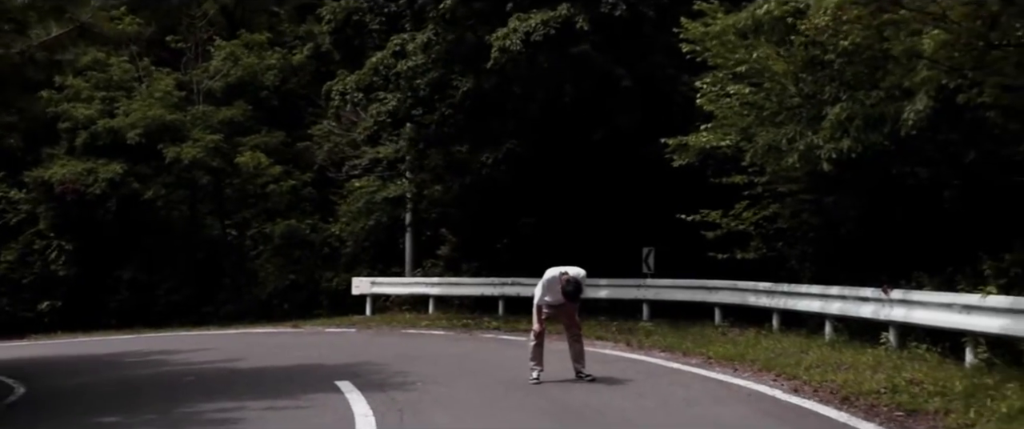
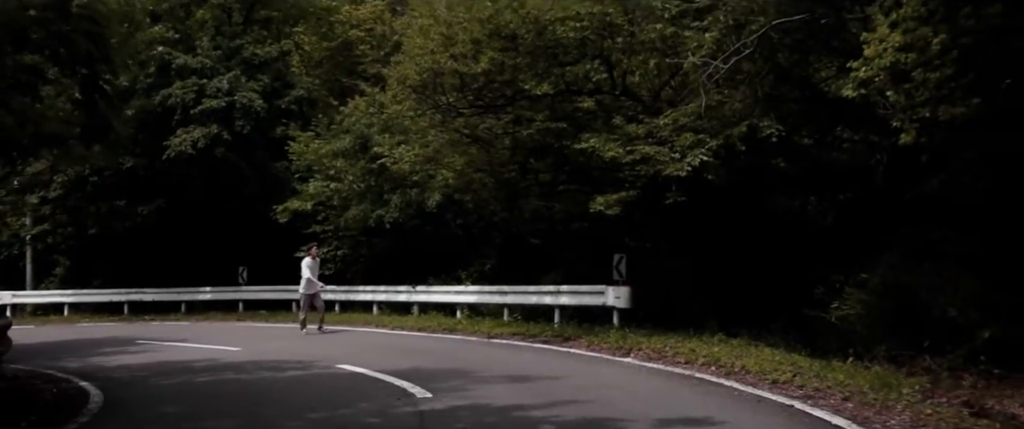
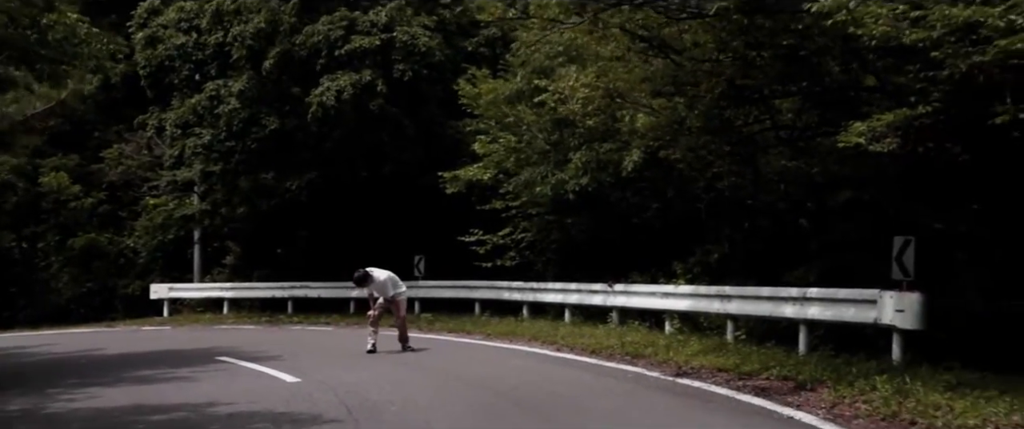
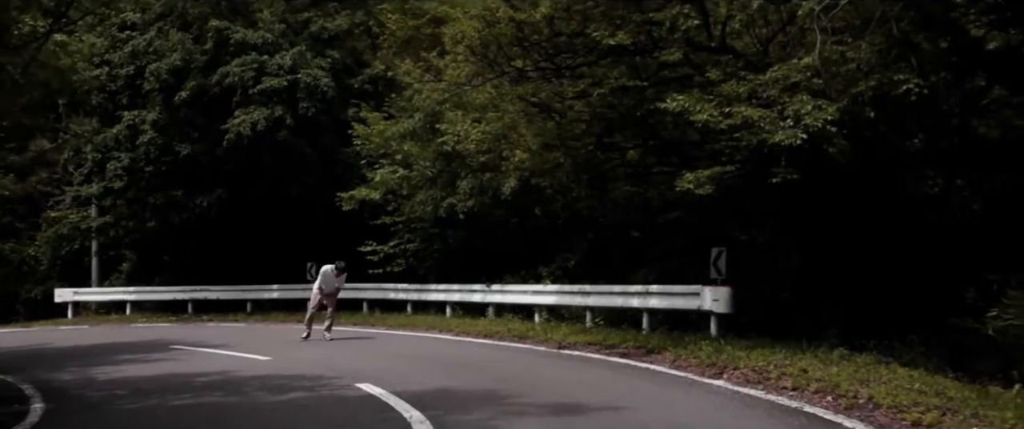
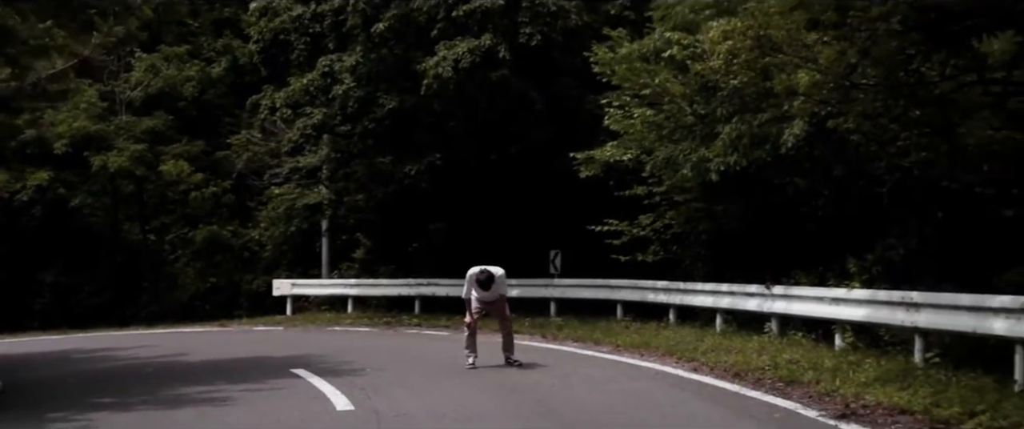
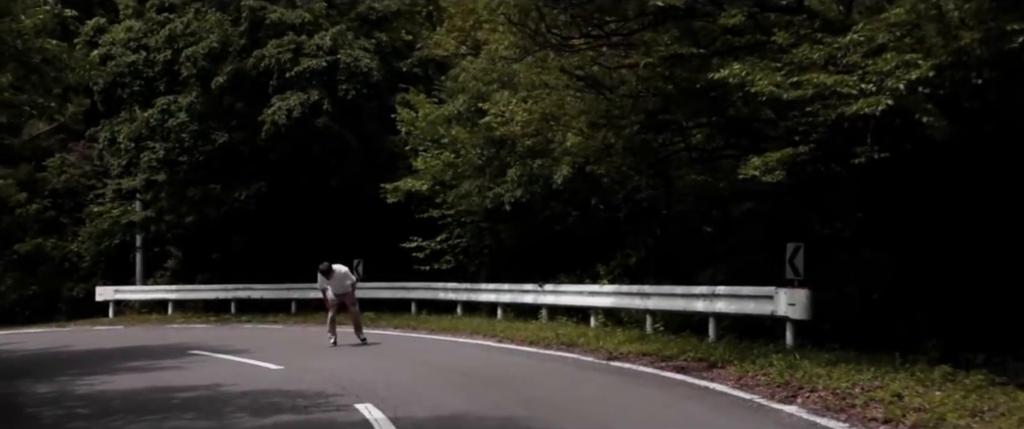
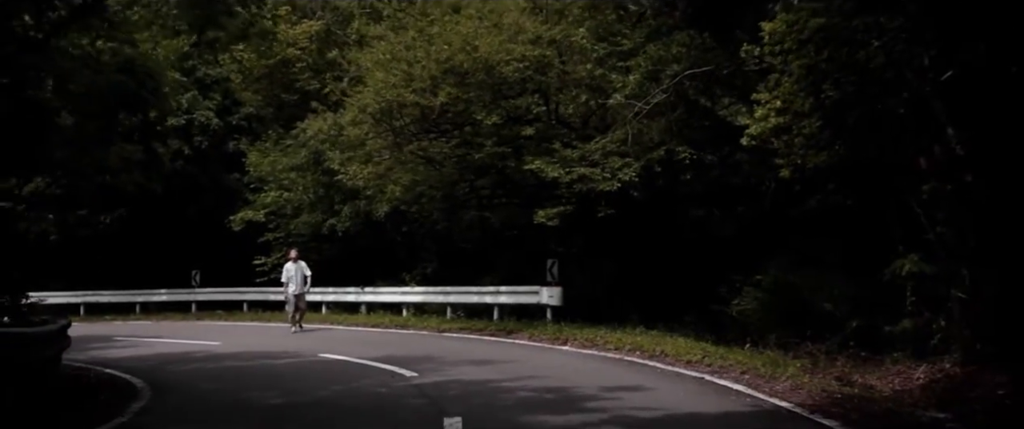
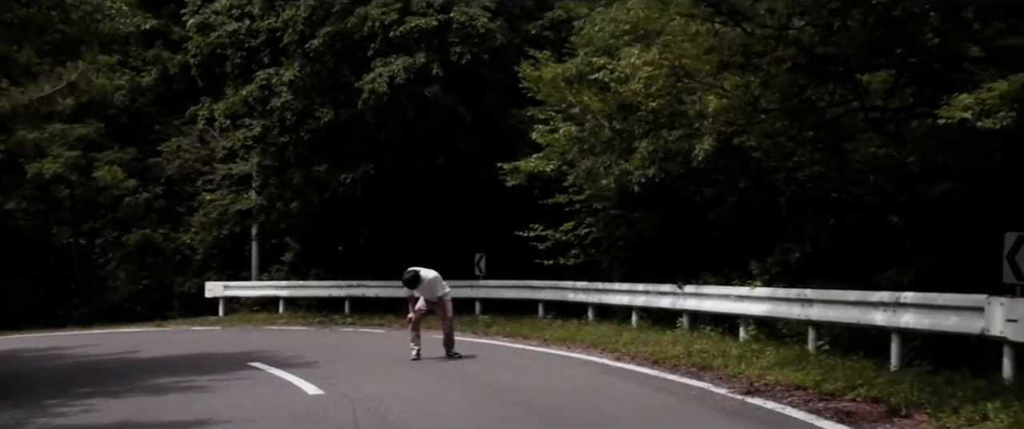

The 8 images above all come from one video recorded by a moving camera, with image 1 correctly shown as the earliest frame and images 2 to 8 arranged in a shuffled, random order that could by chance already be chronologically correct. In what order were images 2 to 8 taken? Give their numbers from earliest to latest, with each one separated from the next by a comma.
5, 8, 3, 6, 4, 2, 7
